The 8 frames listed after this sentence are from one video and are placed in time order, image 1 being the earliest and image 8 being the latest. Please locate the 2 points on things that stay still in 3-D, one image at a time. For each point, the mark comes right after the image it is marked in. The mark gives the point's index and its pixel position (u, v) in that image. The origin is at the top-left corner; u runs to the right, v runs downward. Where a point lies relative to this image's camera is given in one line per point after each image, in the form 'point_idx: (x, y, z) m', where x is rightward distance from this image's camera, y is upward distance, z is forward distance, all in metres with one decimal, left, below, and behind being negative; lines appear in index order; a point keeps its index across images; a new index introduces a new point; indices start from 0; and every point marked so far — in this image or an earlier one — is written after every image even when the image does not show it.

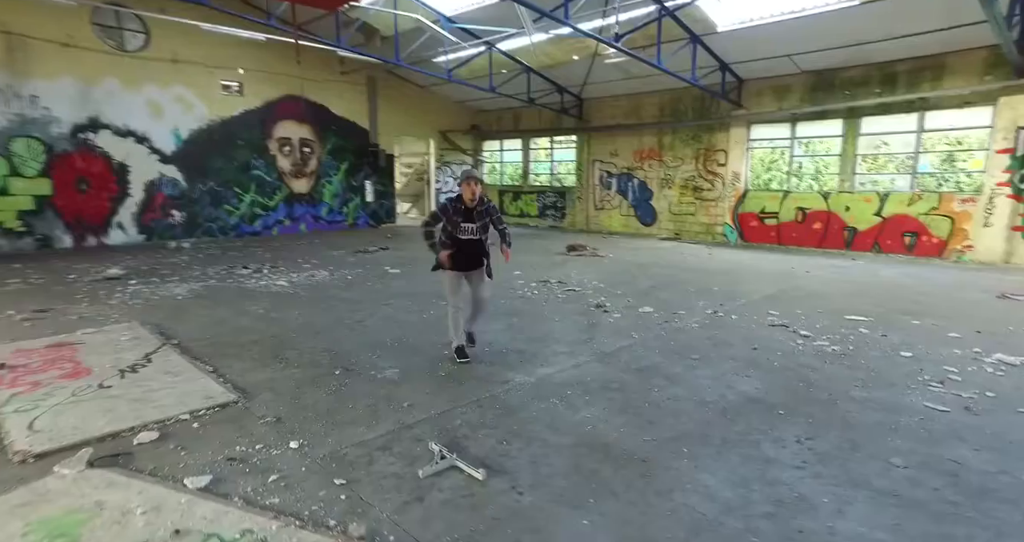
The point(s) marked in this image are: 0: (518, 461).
0: (0.0, -0.9, +2.3) m
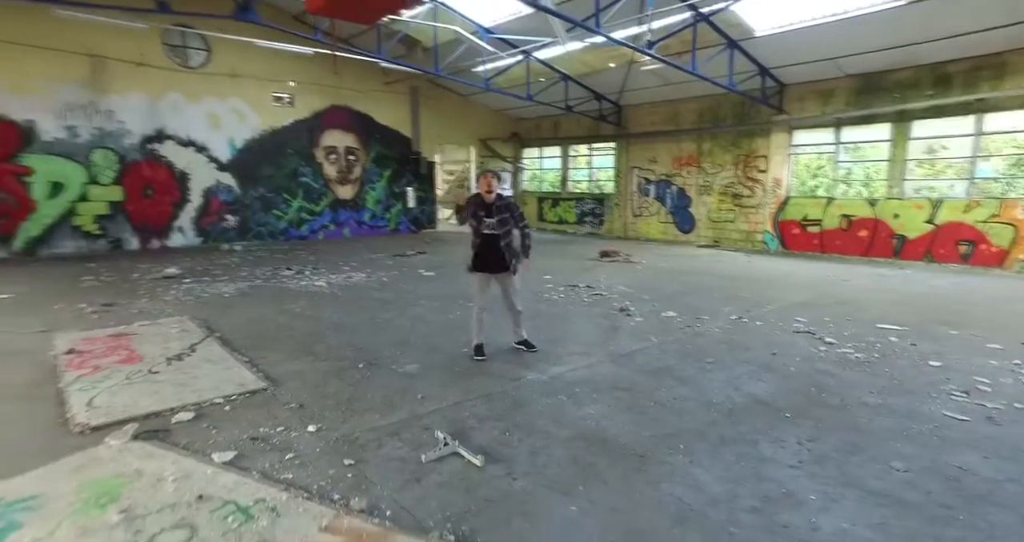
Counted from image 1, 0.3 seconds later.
0: (0.0, -0.9, +2.4) m
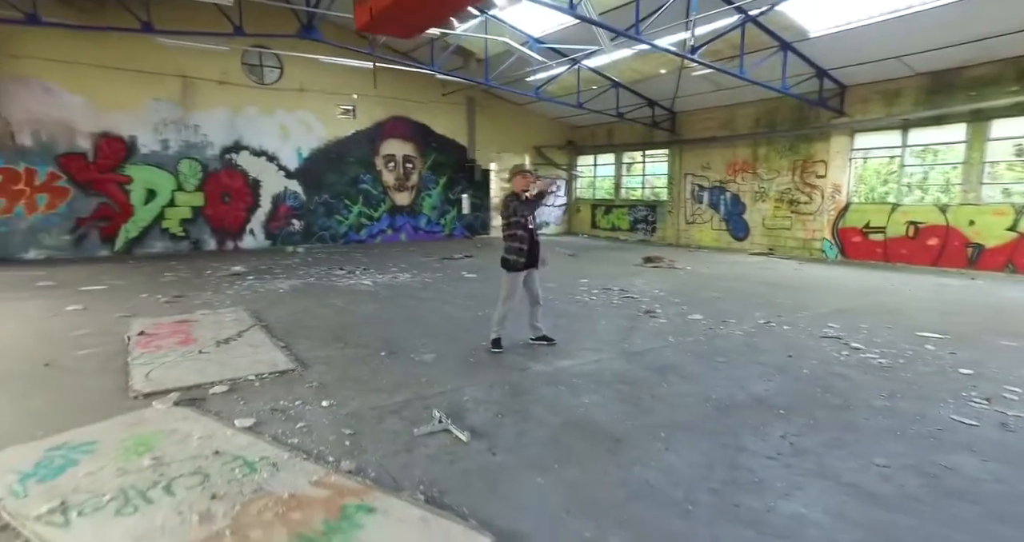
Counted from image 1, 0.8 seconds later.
0: (-0.1, -0.9, +2.5) m
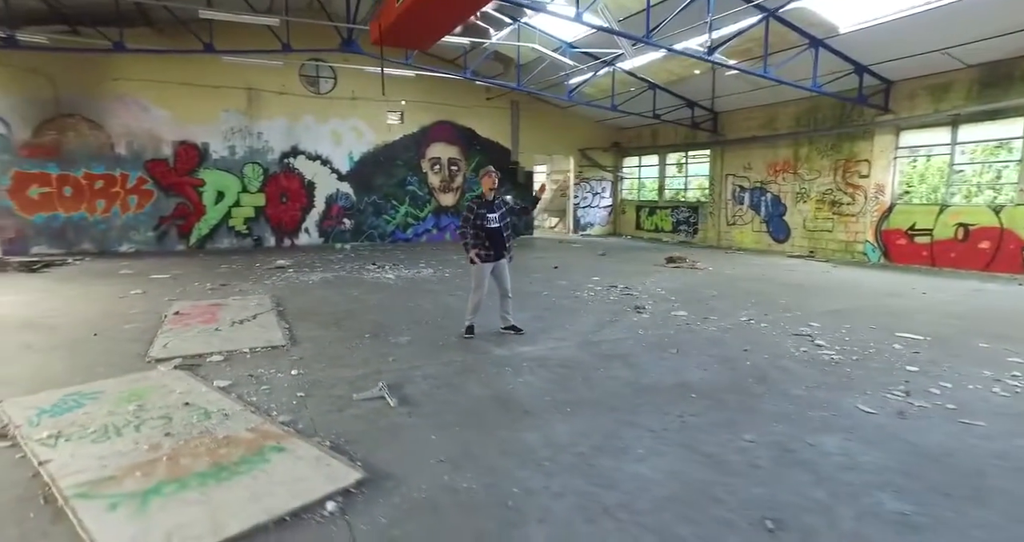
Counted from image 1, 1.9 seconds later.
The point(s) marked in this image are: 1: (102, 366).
0: (-0.5, -0.8, +2.8) m
1: (-3.2, -0.7, +3.6) m
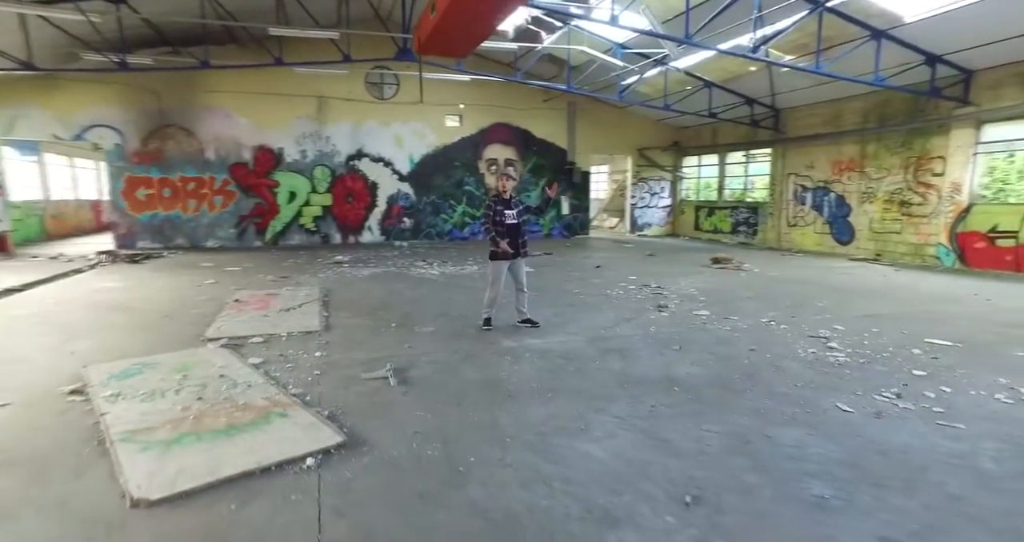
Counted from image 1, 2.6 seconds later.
0: (-0.6, -0.7, +3.0) m
1: (-3.1, -0.6, +4.2) m
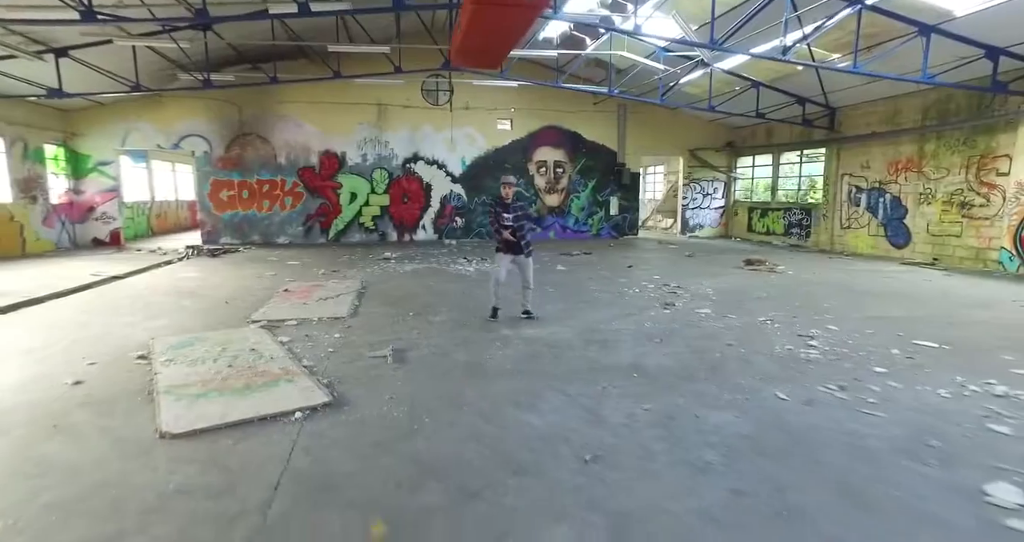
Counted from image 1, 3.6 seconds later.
0: (-0.7, -0.7, +3.5) m
1: (-3.1, -0.5, +4.9) m
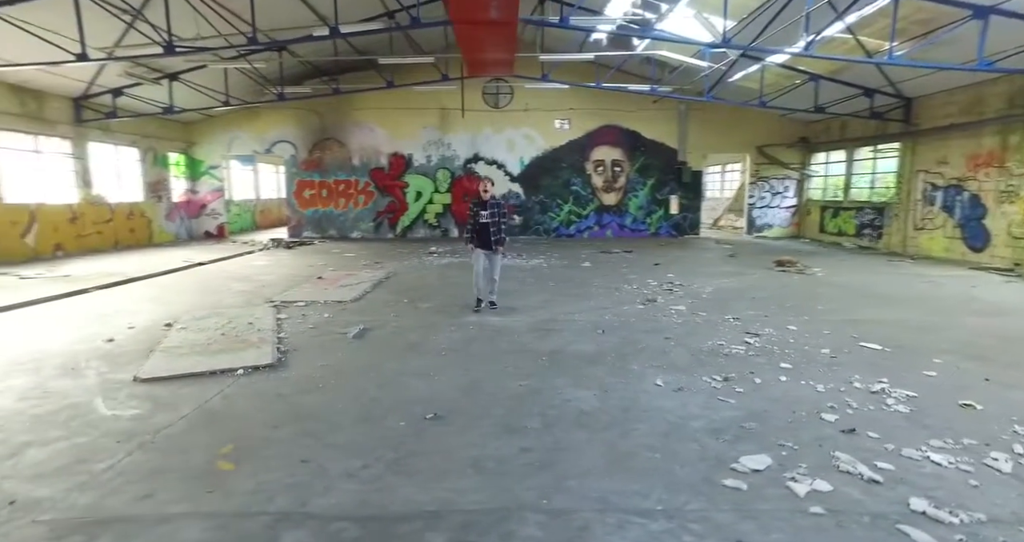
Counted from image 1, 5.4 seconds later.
0: (-1.1, -0.6, +3.9) m
1: (-3.3, -0.4, +5.7) m
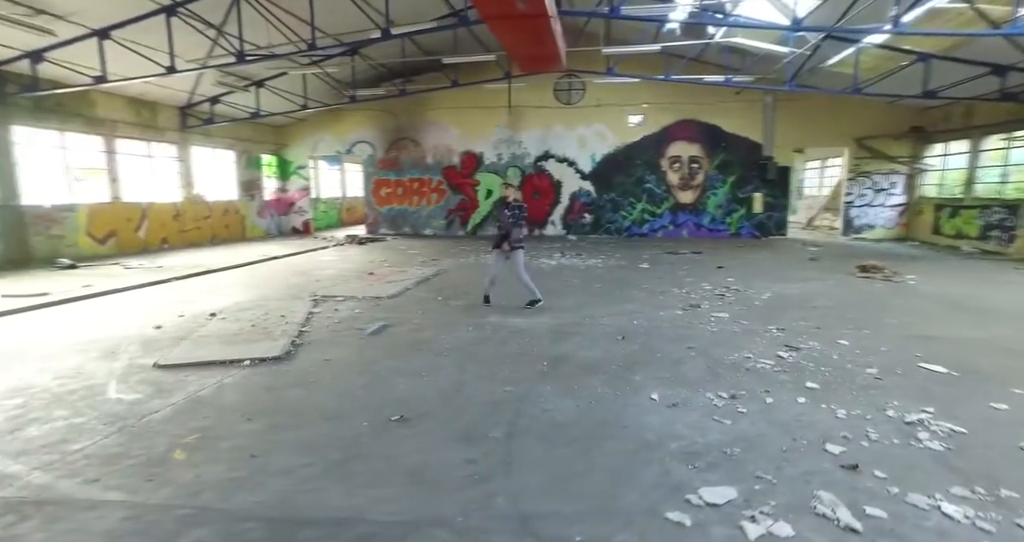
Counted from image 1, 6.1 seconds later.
0: (-1.0, -0.5, +4.0) m
1: (-2.8, -0.3, +6.1) m
